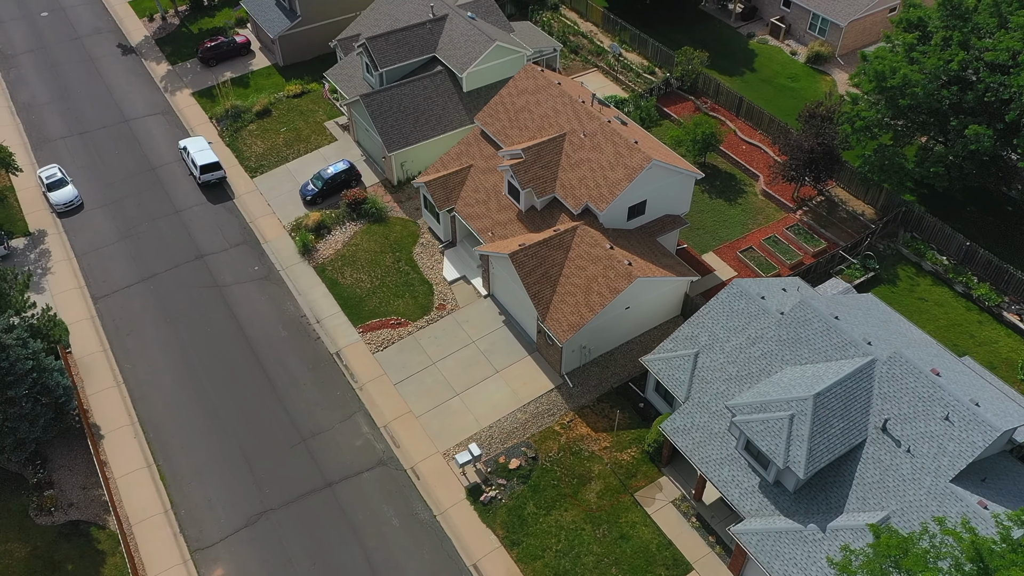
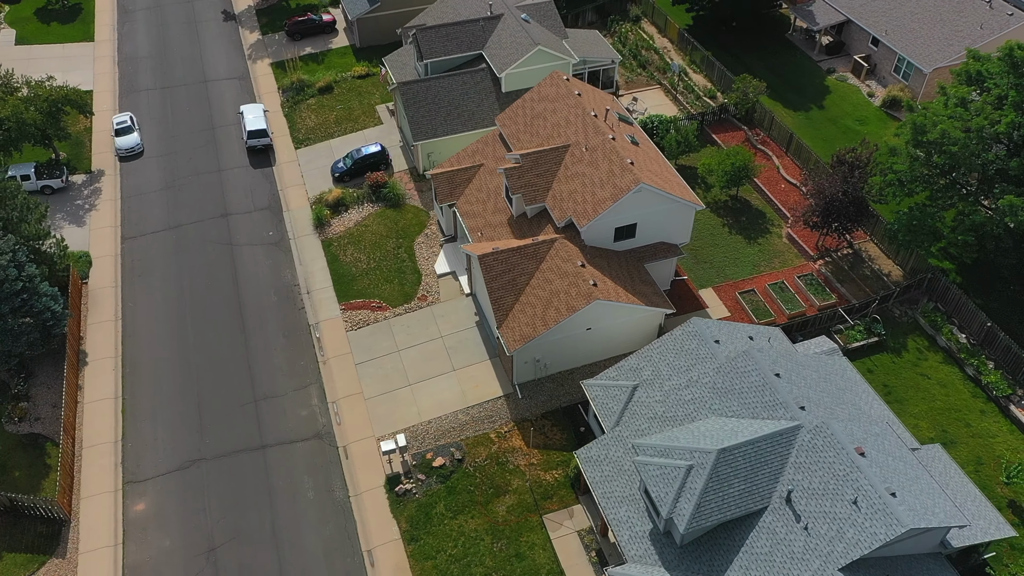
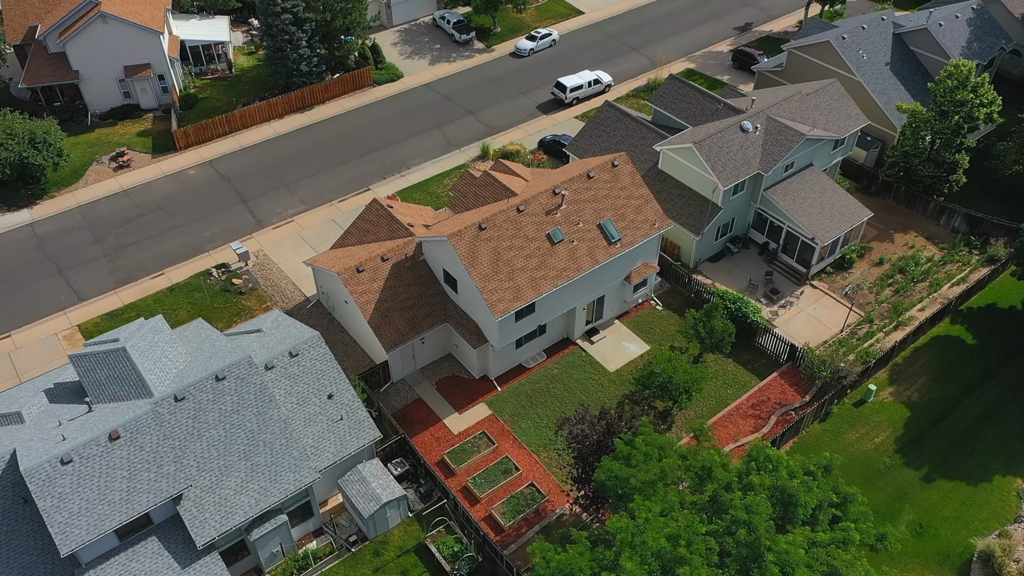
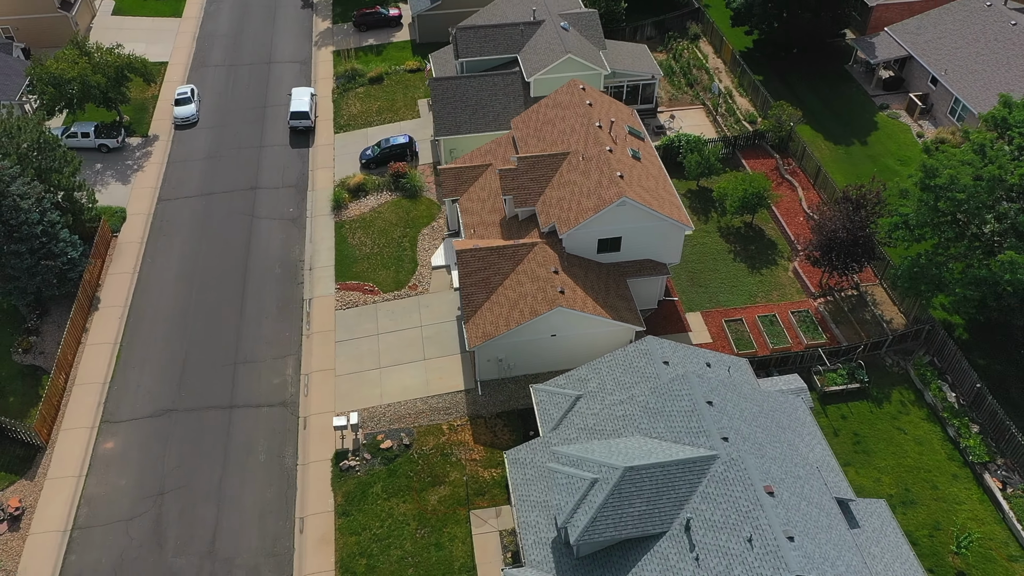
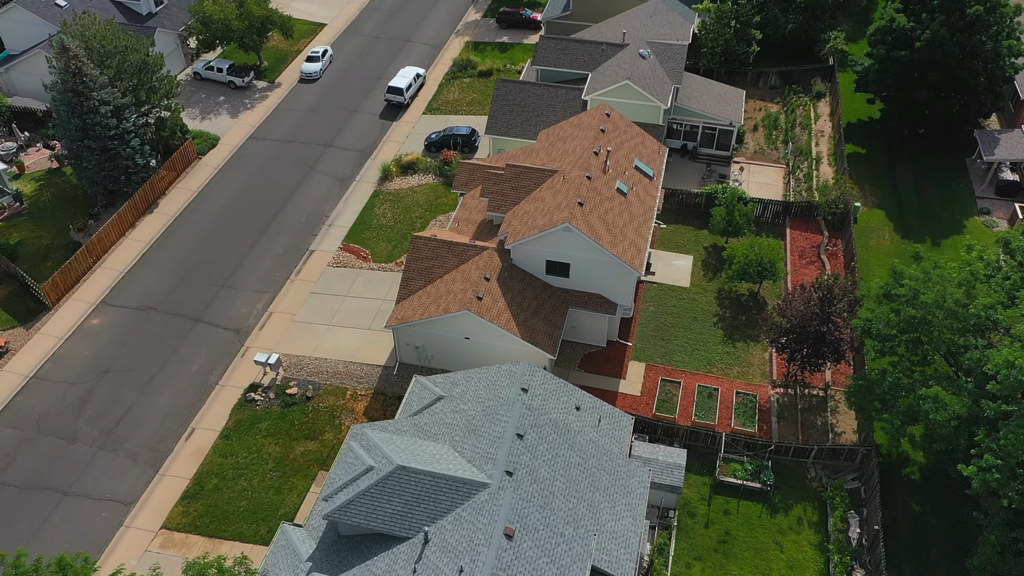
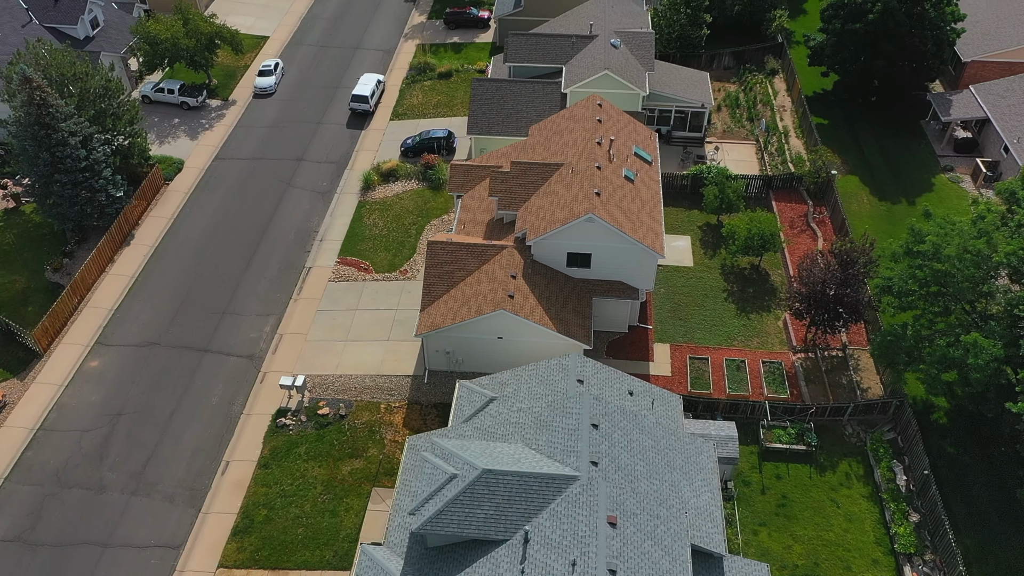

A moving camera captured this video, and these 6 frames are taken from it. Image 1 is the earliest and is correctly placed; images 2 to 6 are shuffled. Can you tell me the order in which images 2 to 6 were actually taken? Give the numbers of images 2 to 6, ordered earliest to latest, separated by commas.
2, 4, 6, 5, 3
